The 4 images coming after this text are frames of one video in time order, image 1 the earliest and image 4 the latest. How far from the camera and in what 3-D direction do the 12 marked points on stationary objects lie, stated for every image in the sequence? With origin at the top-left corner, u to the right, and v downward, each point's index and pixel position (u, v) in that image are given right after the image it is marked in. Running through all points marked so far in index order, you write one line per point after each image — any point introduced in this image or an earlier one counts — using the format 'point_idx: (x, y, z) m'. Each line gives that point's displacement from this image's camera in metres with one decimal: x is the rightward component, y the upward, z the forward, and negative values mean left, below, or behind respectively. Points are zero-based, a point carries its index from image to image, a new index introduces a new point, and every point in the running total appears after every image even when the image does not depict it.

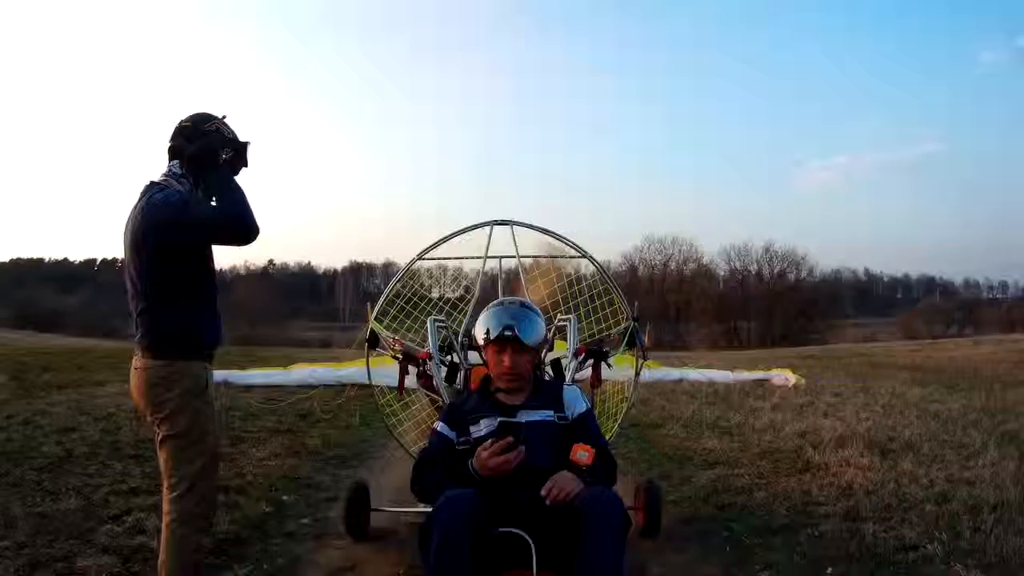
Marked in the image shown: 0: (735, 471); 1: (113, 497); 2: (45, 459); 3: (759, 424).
0: (+1.3, -1.1, +5.0) m
1: (-2.3, -1.2, +4.7) m
2: (-3.4, -1.3, +6.0) m
3: (+2.0, -1.1, +6.6) m
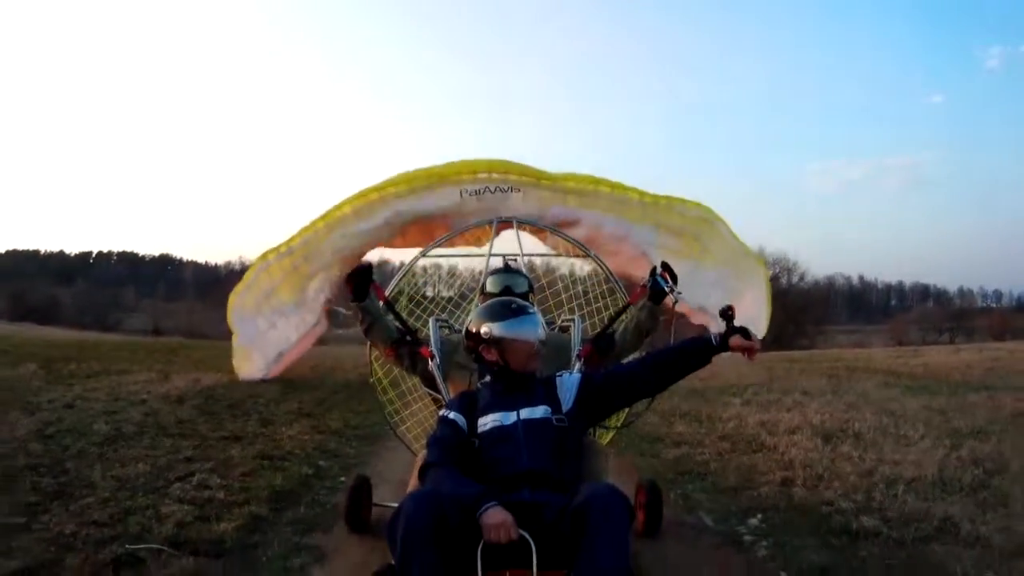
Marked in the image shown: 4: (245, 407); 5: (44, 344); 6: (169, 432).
0: (+1.3, -1.1, +5.8) m
1: (-2.3, -1.2, +5.5) m
2: (-3.4, -1.2, +6.8) m
3: (+2.0, -1.2, +7.5) m
4: (-2.8, -1.2, +8.6) m
5: (-9.3, -1.1, +16.4) m
6: (-2.9, -1.2, +7.0) m
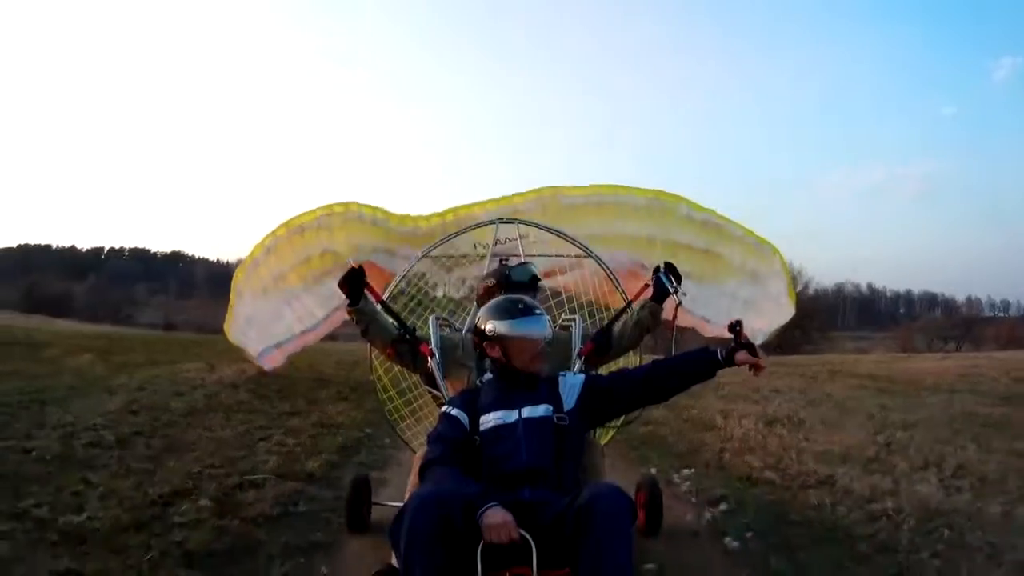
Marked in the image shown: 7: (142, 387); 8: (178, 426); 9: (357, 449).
0: (+1.4, -1.3, +7.4) m
1: (-2.3, -1.2, +7.1) m
2: (-3.4, -1.3, +8.4) m
3: (+2.0, -1.3, +9.0) m
4: (-2.7, -1.3, +10.2) m
5: (-9.1, -1.1, +18.0) m
6: (-2.9, -1.3, +8.5) m
7: (-4.8, -1.3, +10.4) m
8: (-3.1, -1.3, +7.5) m
9: (-1.2, -1.2, +6.3) m
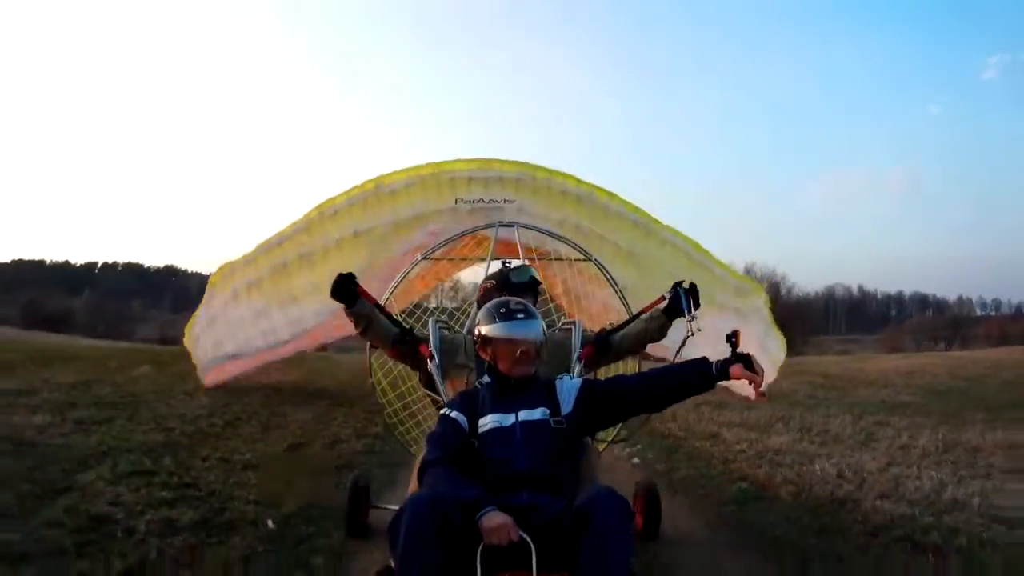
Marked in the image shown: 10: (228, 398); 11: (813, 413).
0: (+1.3, -1.5, +10.1) m
1: (-2.3, -1.5, +9.8) m
2: (-3.4, -1.6, +11.0) m
3: (+2.0, -1.5, +11.7) m
4: (-2.8, -1.6, +12.9) m
5: (-9.3, -1.6, +20.7) m
6: (-2.9, -1.6, +11.2) m
7: (-4.8, -1.6, +13.1) m
8: (-3.1, -1.6, +10.2) m
9: (-1.3, -1.5, +9.0) m
10: (-4.3, -1.6, +13.0) m
11: (+4.2, -1.7, +12.3) m
